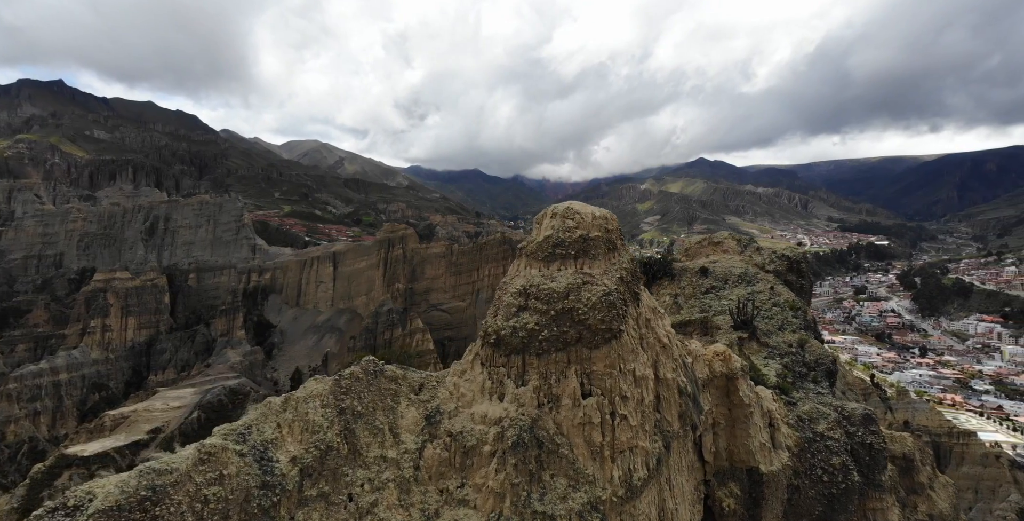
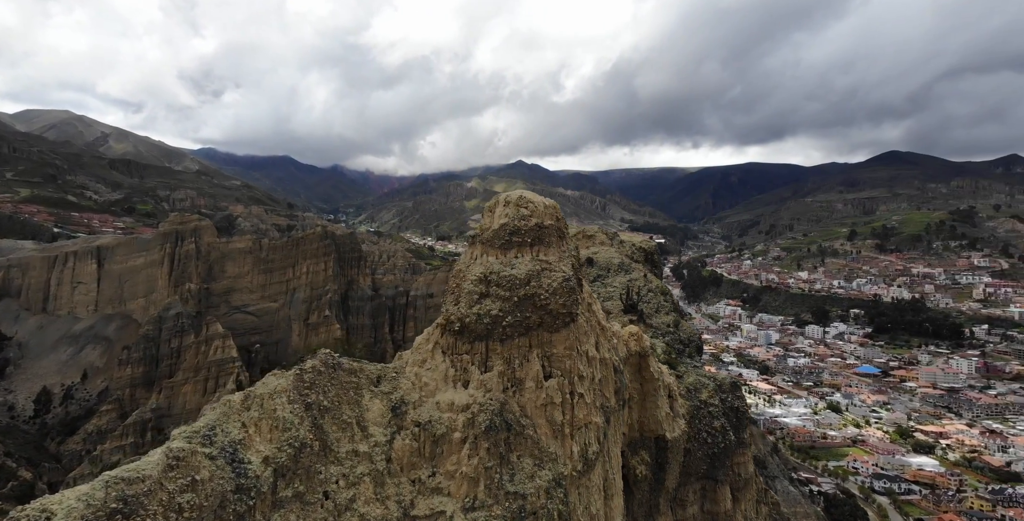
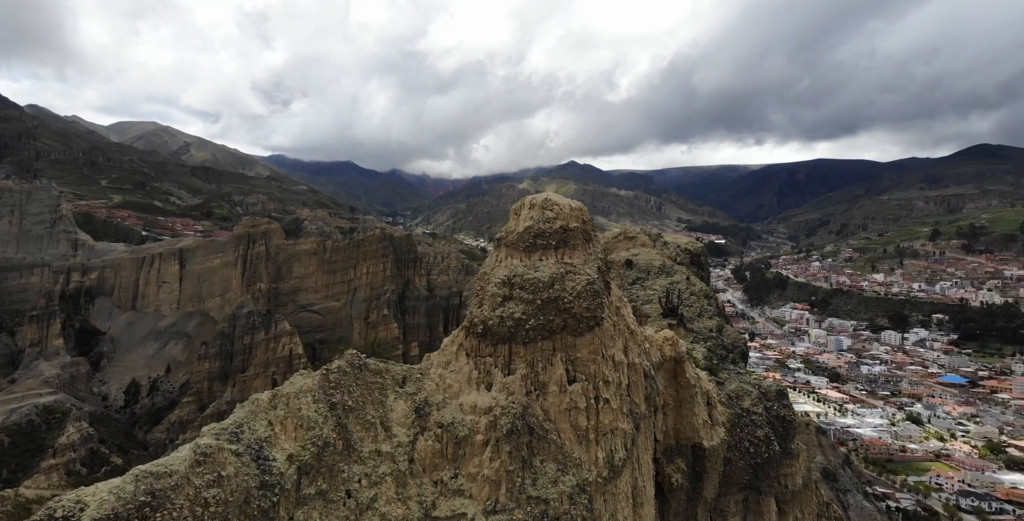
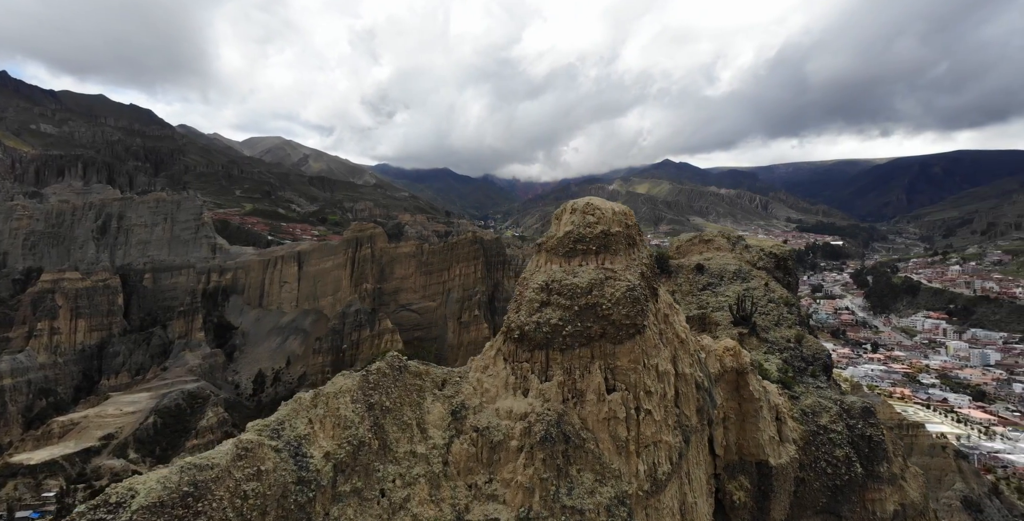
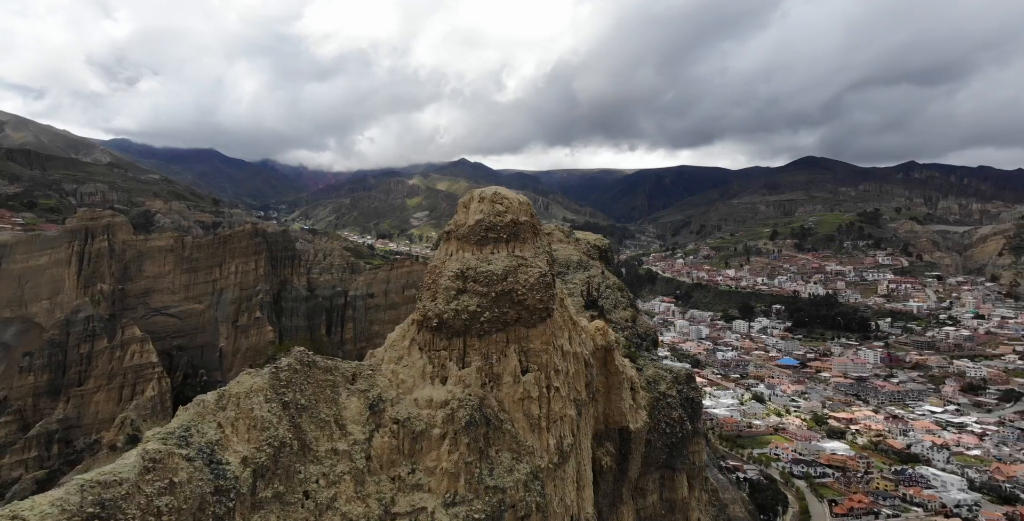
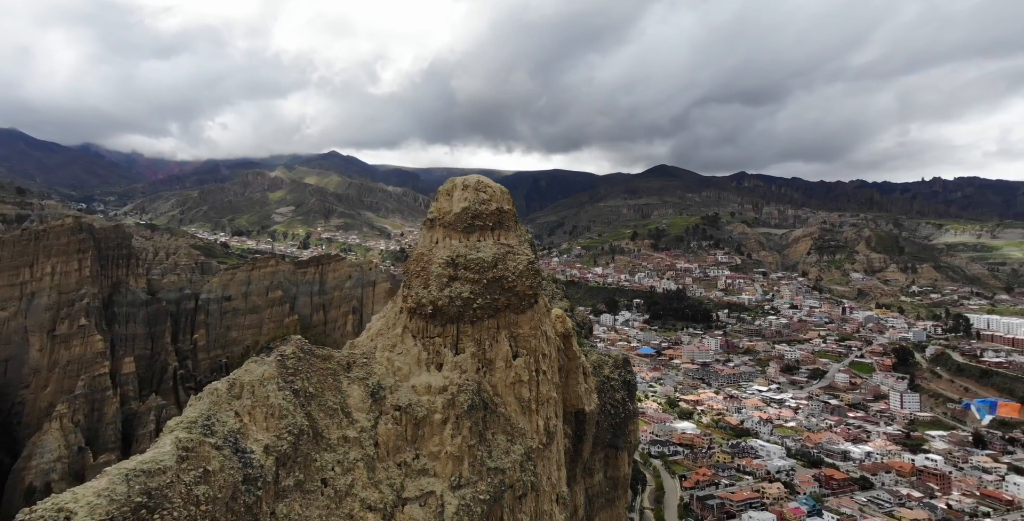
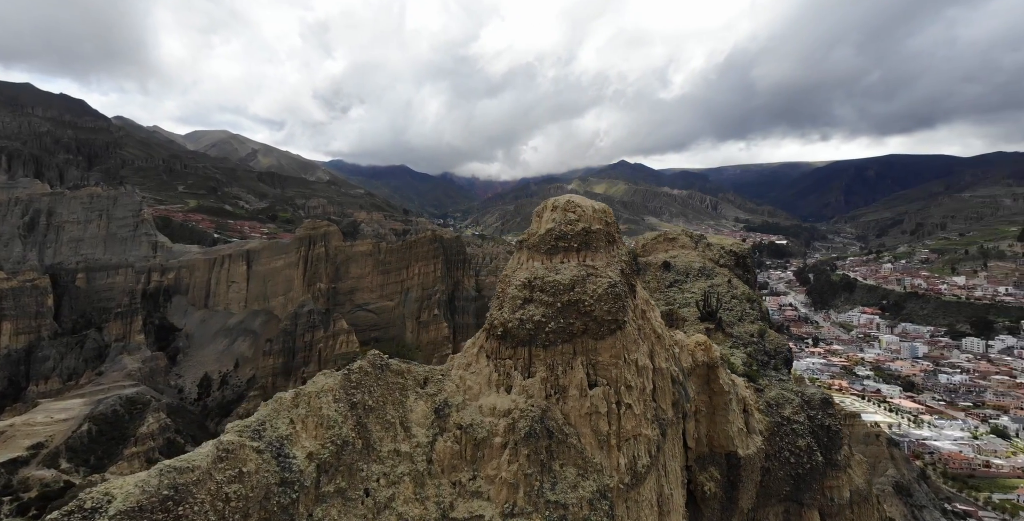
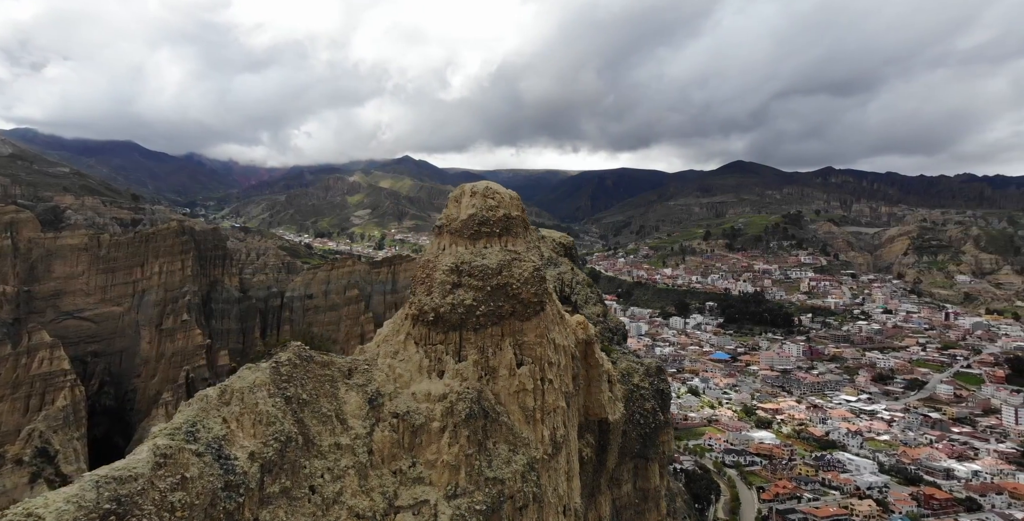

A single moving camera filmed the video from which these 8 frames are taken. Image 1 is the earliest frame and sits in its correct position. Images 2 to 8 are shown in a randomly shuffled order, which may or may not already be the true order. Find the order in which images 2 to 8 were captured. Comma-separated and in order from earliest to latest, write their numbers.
4, 7, 3, 2, 5, 8, 6
